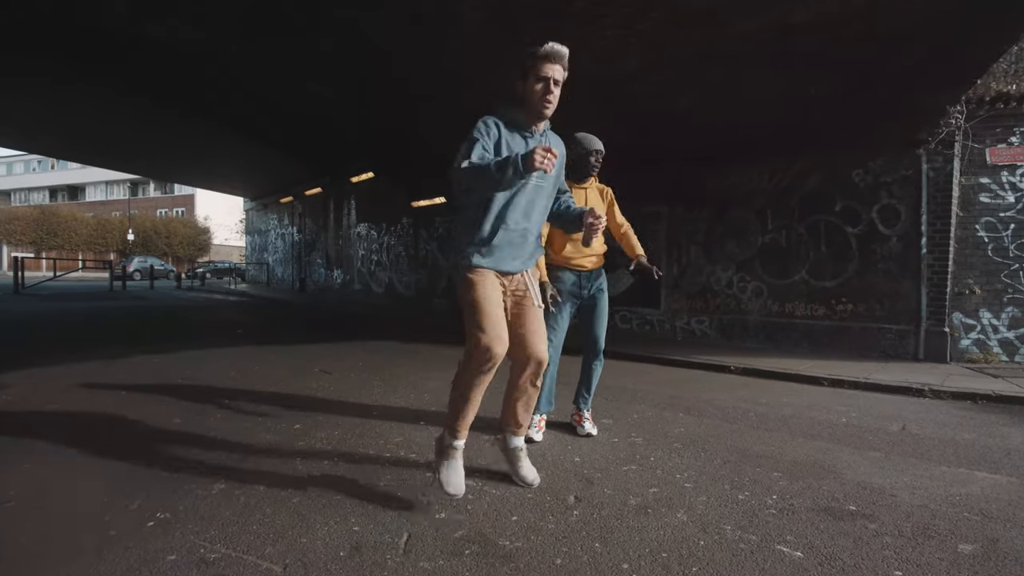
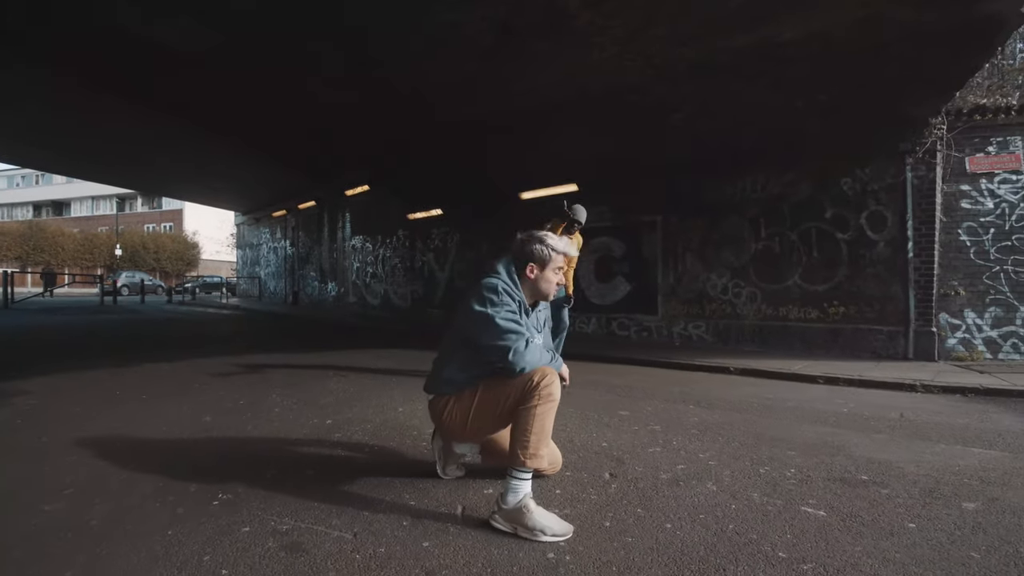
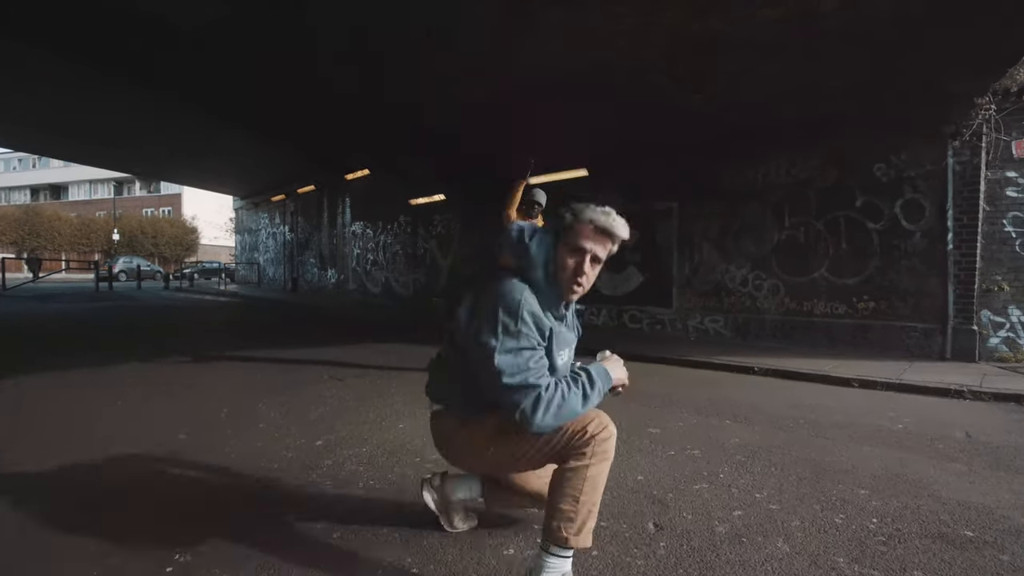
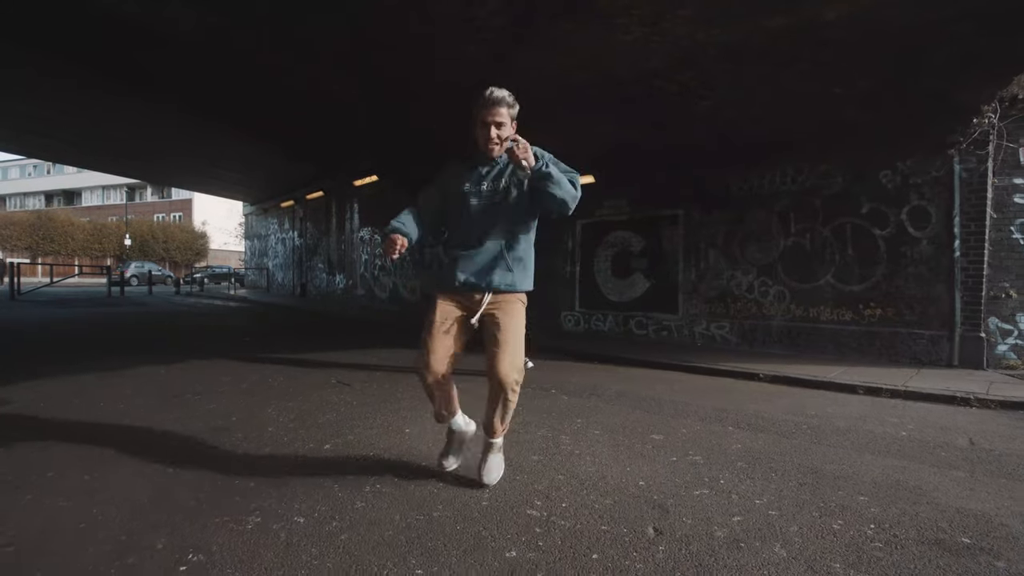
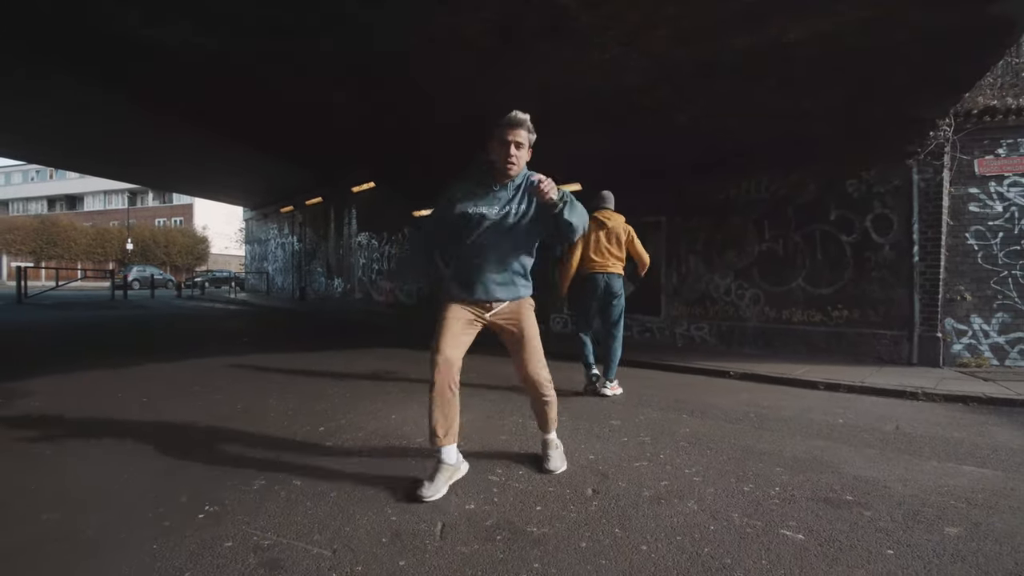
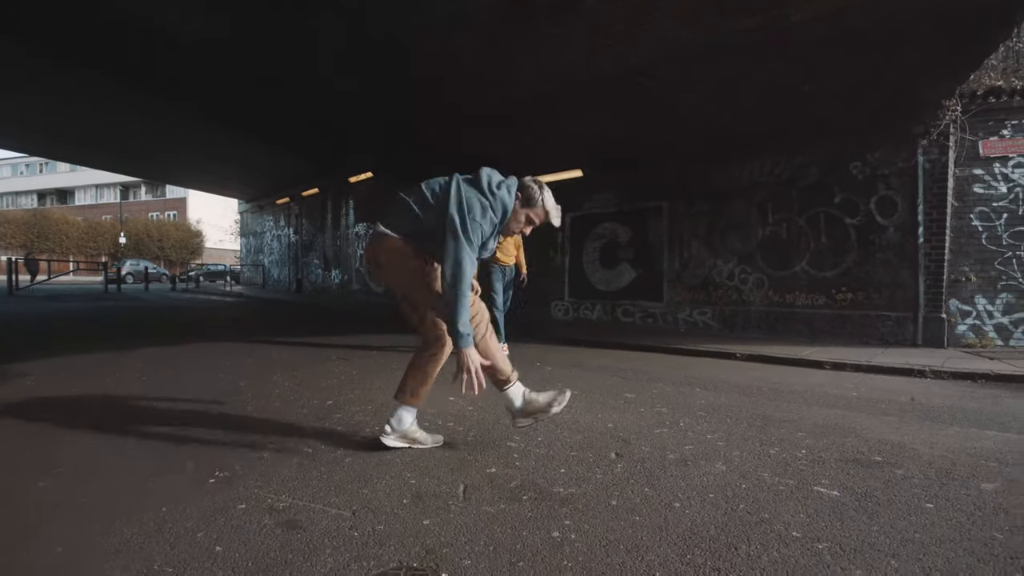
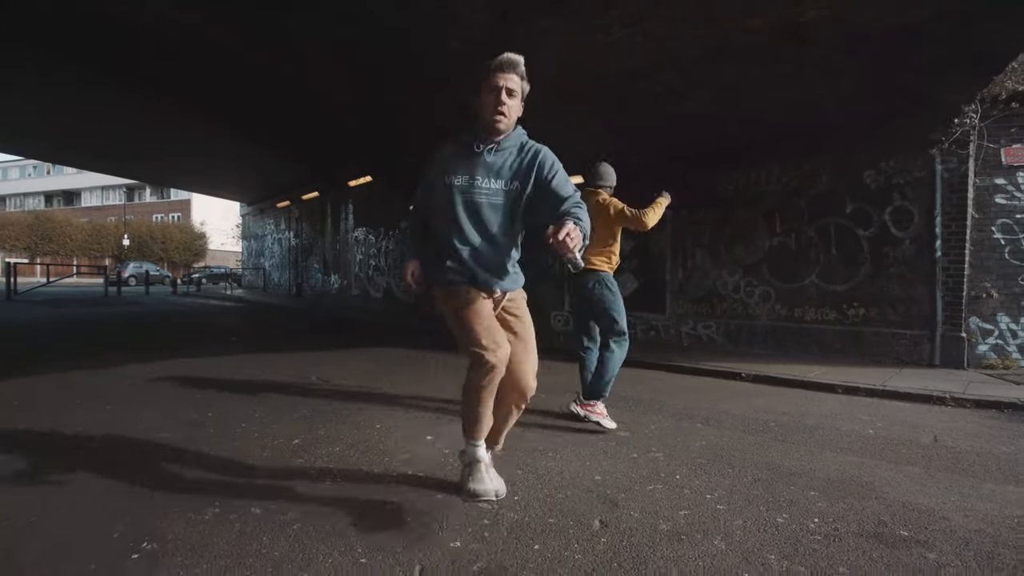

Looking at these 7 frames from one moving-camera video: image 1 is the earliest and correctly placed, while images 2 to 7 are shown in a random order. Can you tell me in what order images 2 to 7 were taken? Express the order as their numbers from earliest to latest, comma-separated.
7, 5, 4, 6, 3, 2
